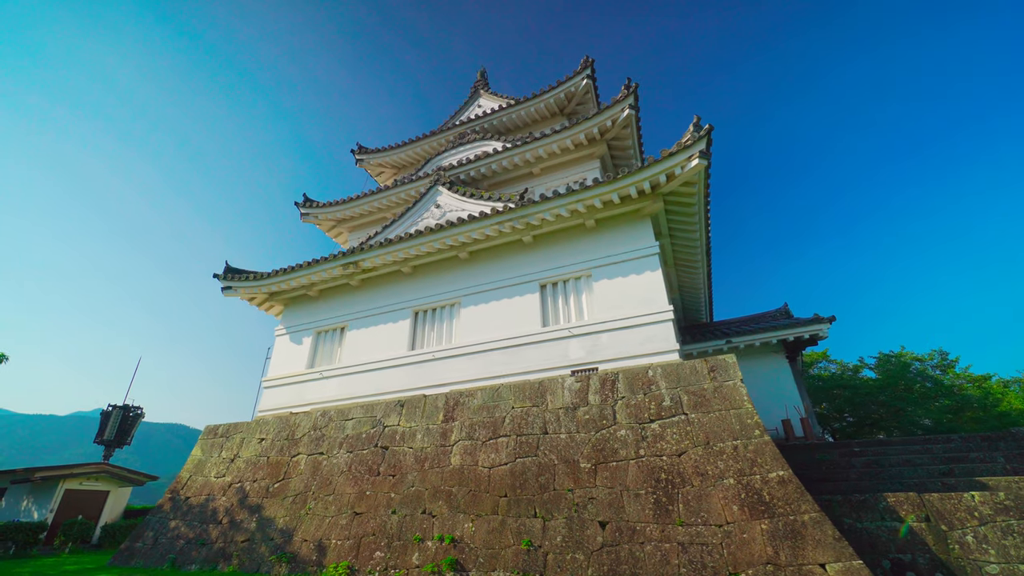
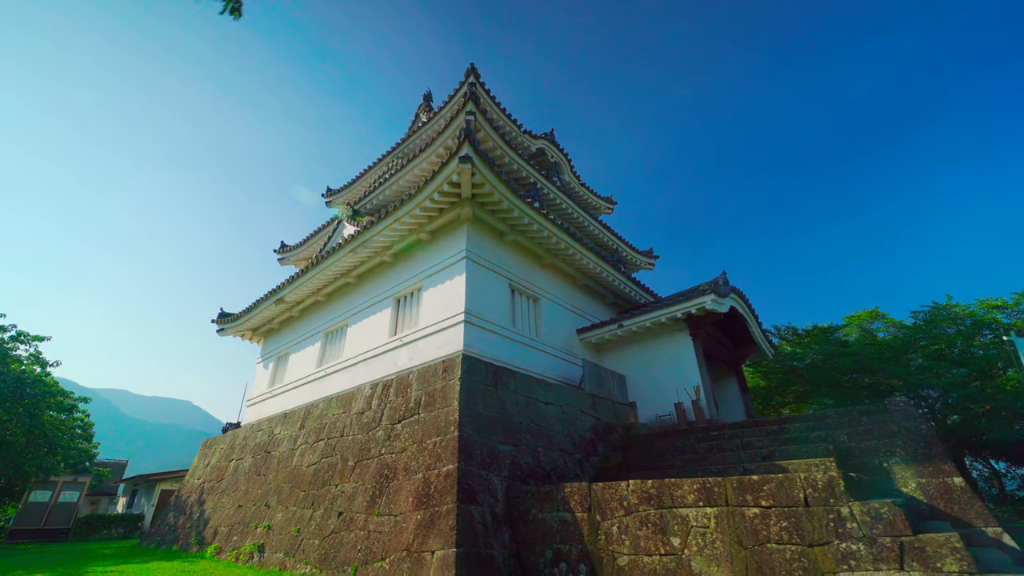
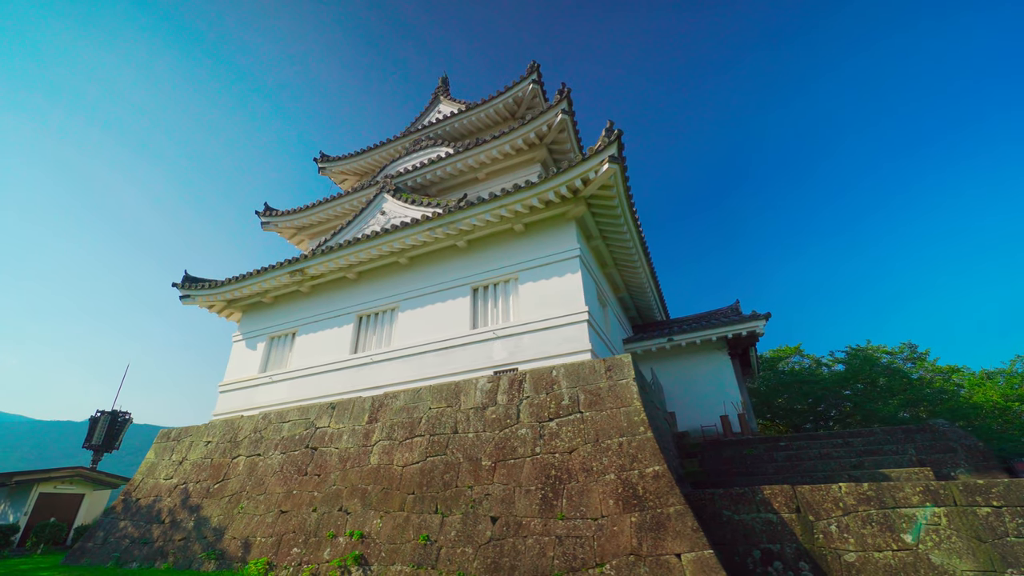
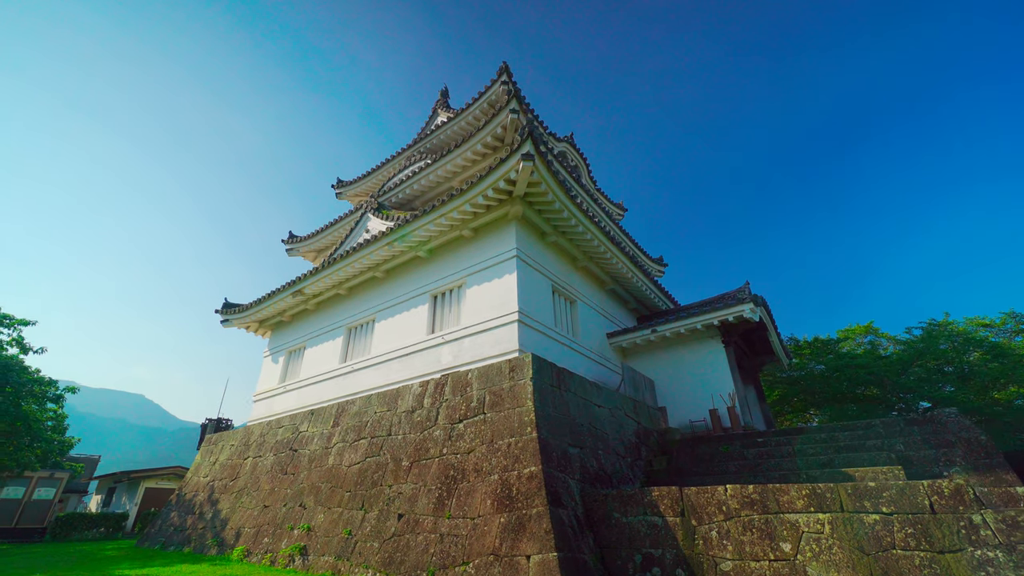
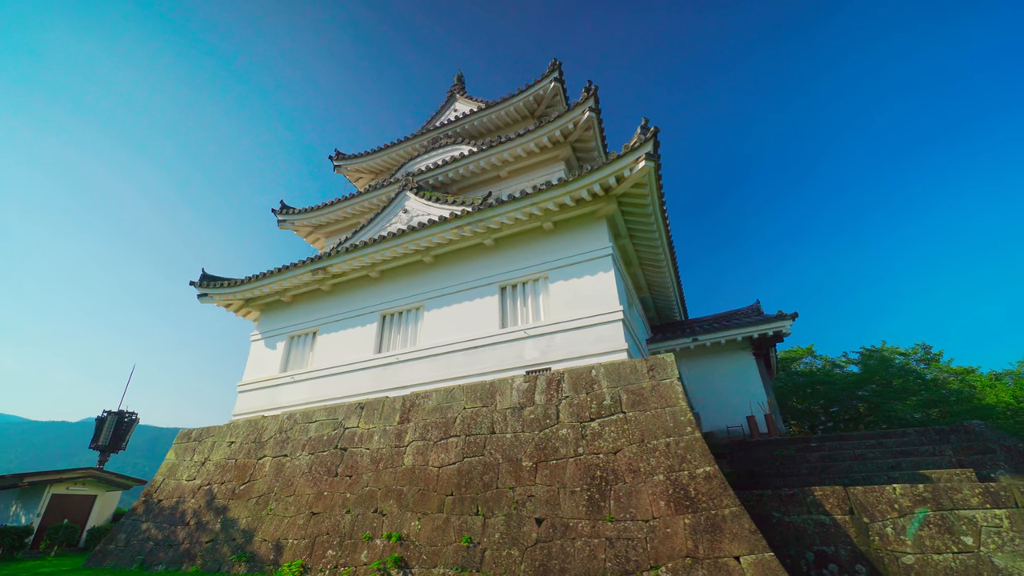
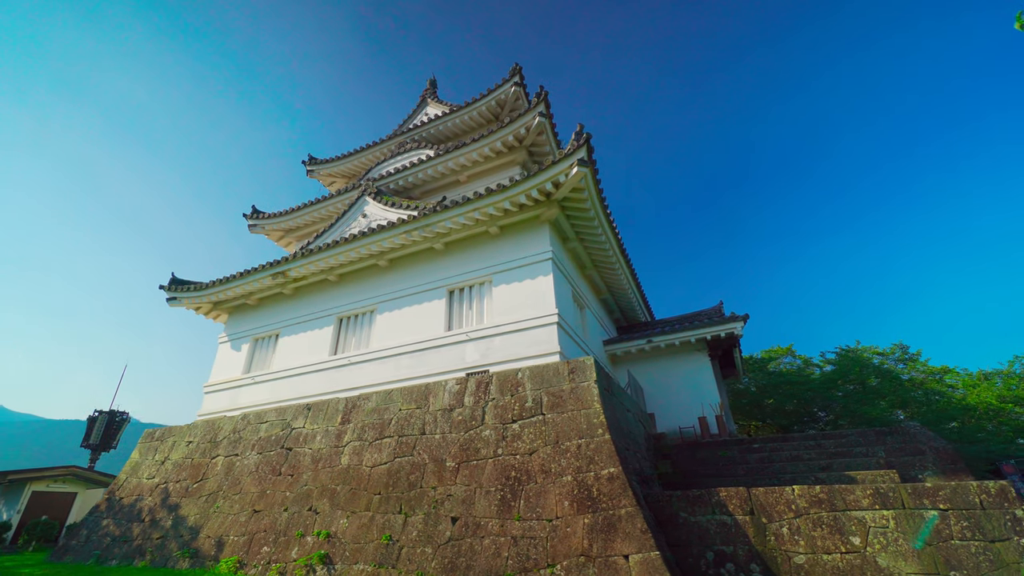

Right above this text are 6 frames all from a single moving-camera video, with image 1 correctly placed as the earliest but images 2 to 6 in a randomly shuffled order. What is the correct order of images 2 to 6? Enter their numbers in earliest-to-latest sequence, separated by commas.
5, 3, 6, 4, 2
